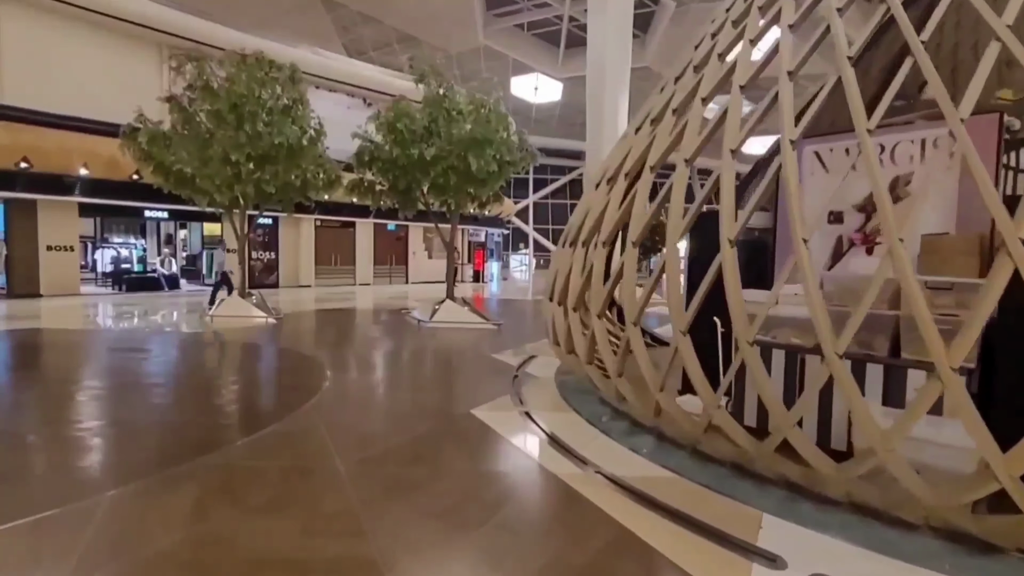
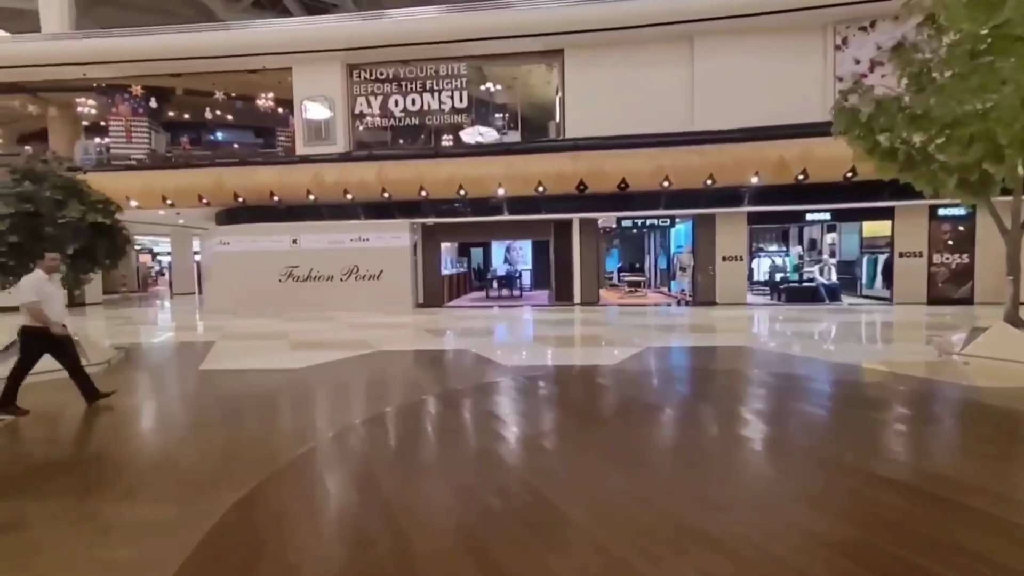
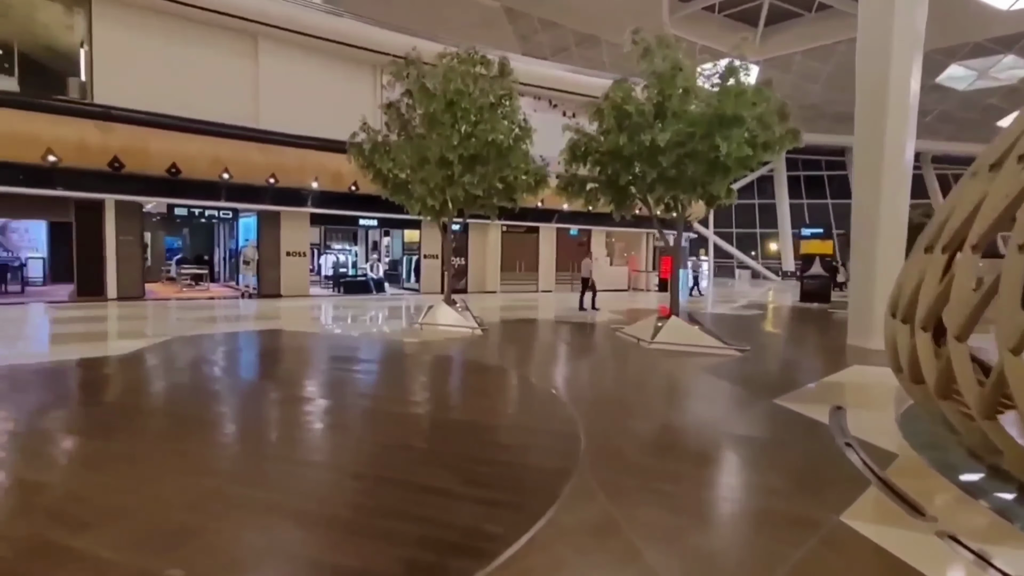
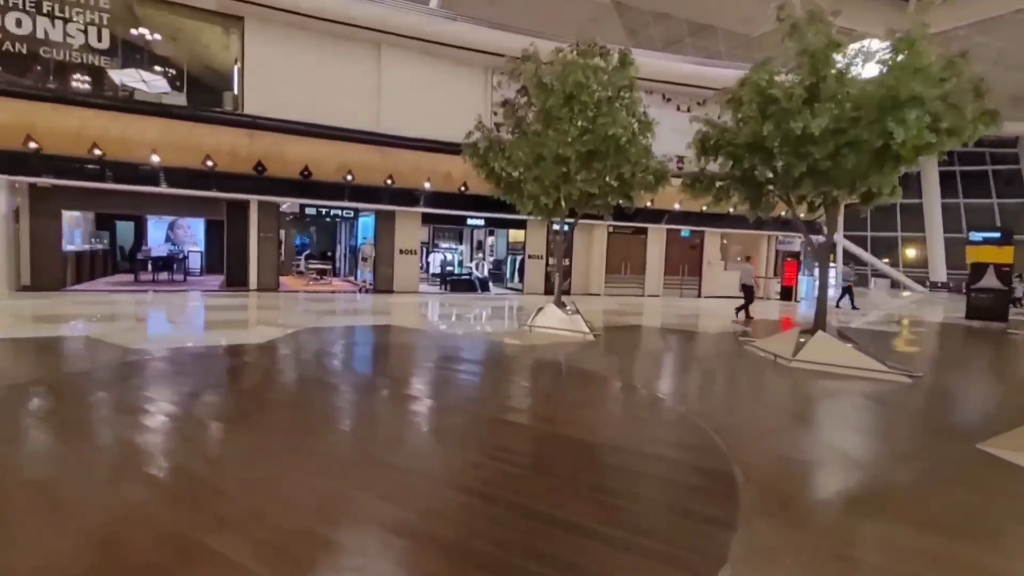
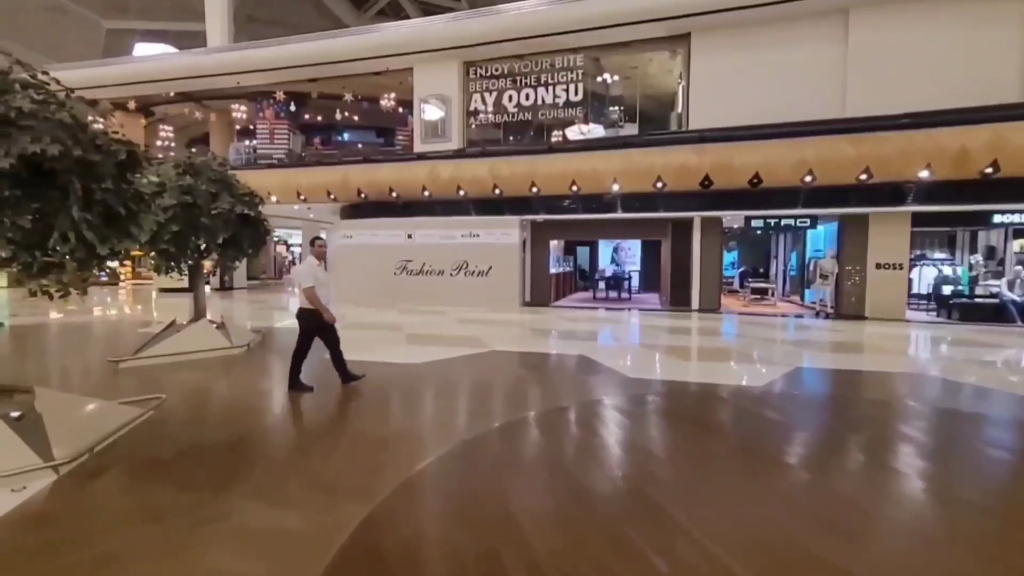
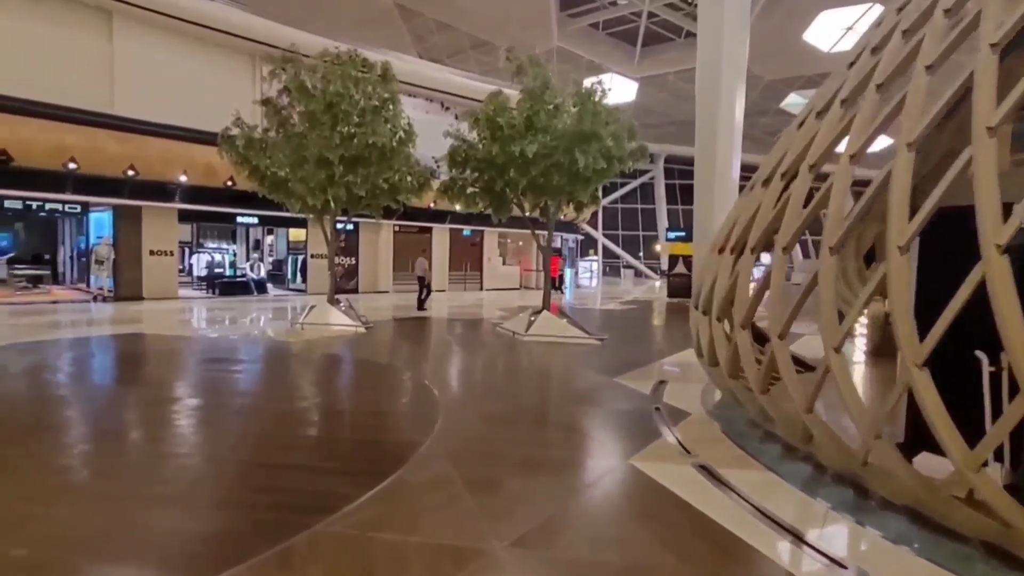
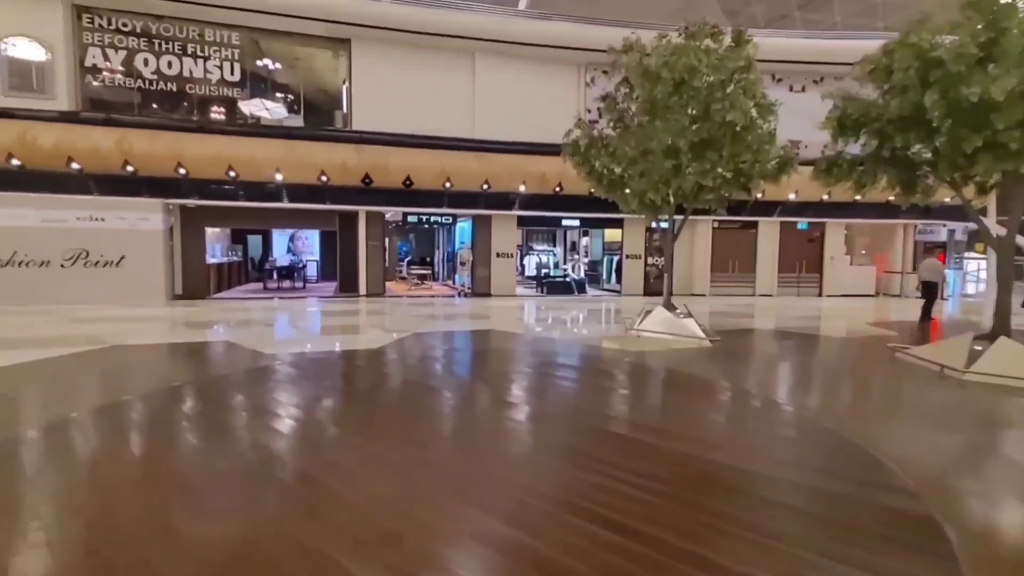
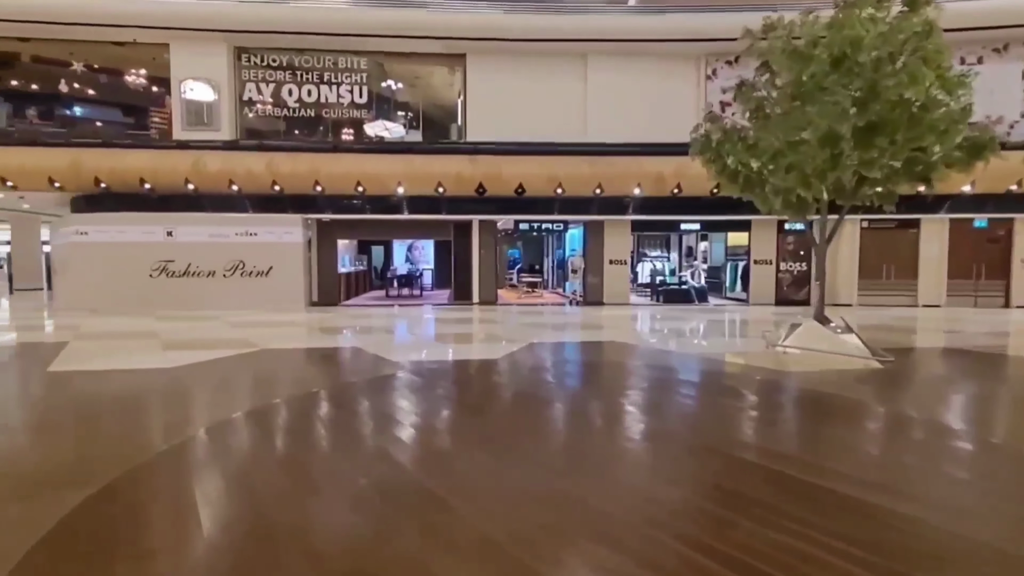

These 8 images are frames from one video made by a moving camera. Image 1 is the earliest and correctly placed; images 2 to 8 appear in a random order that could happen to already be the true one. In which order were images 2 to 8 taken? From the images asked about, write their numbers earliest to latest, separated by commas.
6, 3, 4, 7, 8, 2, 5
